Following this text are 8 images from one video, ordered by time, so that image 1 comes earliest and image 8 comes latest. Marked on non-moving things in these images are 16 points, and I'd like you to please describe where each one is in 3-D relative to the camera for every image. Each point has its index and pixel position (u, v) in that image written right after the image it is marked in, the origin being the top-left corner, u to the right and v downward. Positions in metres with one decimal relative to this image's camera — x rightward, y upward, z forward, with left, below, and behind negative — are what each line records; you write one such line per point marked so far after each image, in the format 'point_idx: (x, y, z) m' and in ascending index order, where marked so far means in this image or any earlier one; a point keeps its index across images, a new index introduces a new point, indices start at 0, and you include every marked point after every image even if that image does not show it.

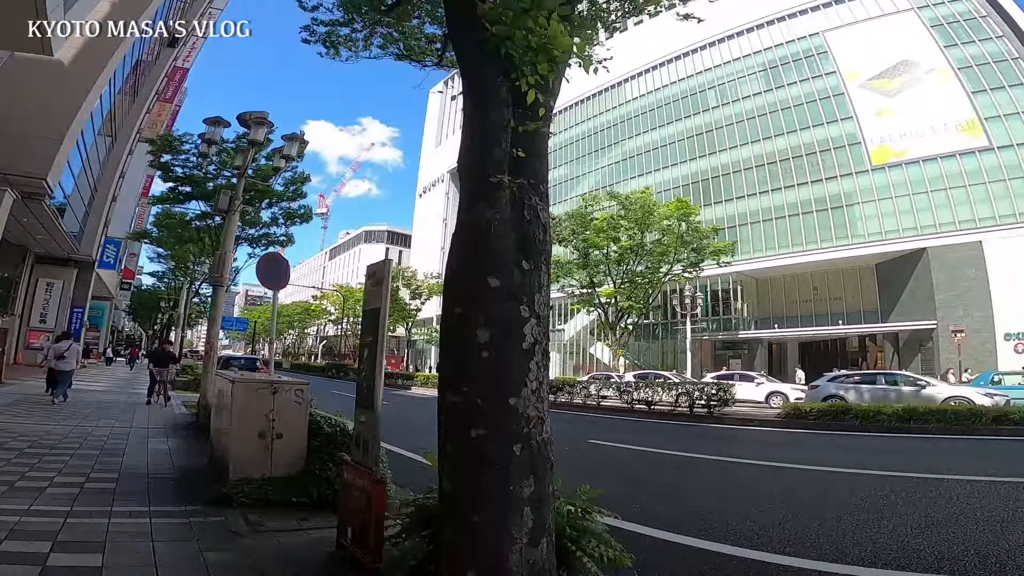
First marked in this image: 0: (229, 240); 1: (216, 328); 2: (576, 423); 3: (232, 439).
0: (-5.3, +0.9, +10.4) m
1: (-5.5, -0.7, +10.1) m
2: (+1.7, -3.4, +13.6) m
3: (-2.3, -1.2, +4.5) m
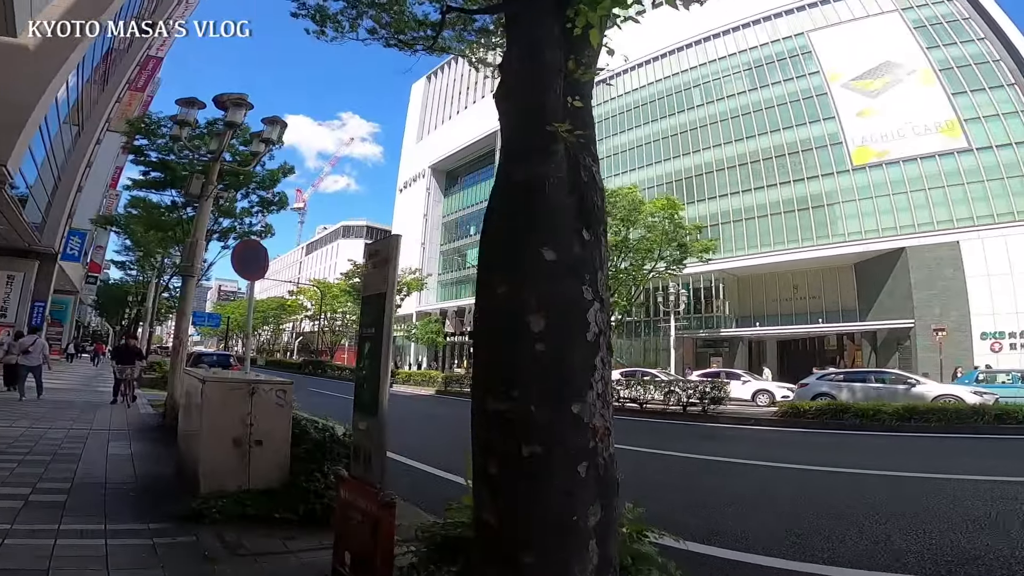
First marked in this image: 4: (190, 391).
0: (-5.4, +1.1, +9.7) m
1: (-5.6, -0.5, +9.3) m
2: (+1.4, -3.3, +13.2) m
3: (-2.2, -1.1, +3.9) m
4: (-3.0, -1.0, +5.3) m
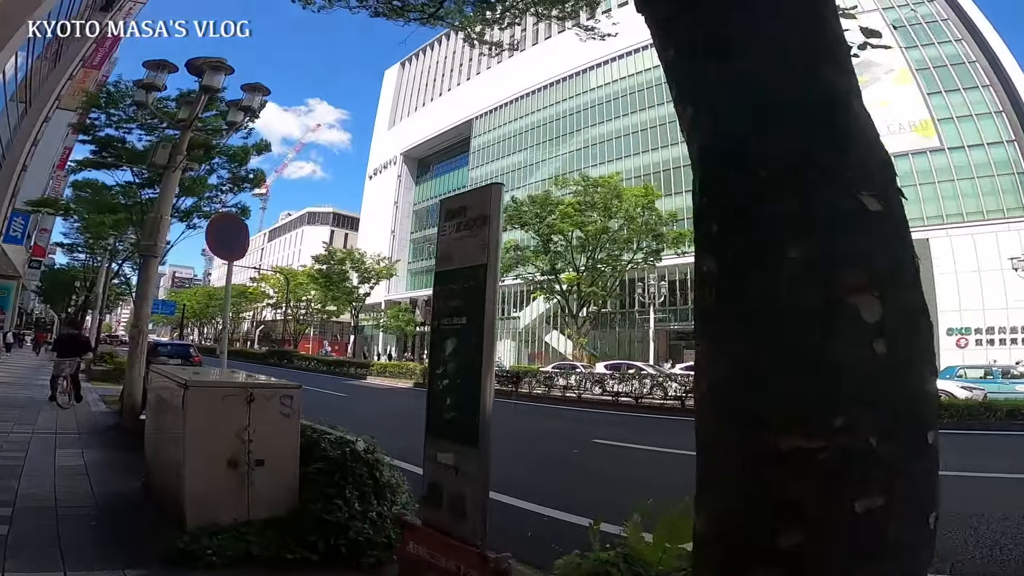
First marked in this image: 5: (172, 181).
0: (-5.3, +1.4, +8.6) m
1: (-5.5, -0.3, +8.3) m
2: (+1.3, -3.1, +12.6) m
3: (-1.8, -1.0, +3.0) m
4: (-2.7, -0.8, +4.4) m
5: (-5.3, +1.7, +8.7) m
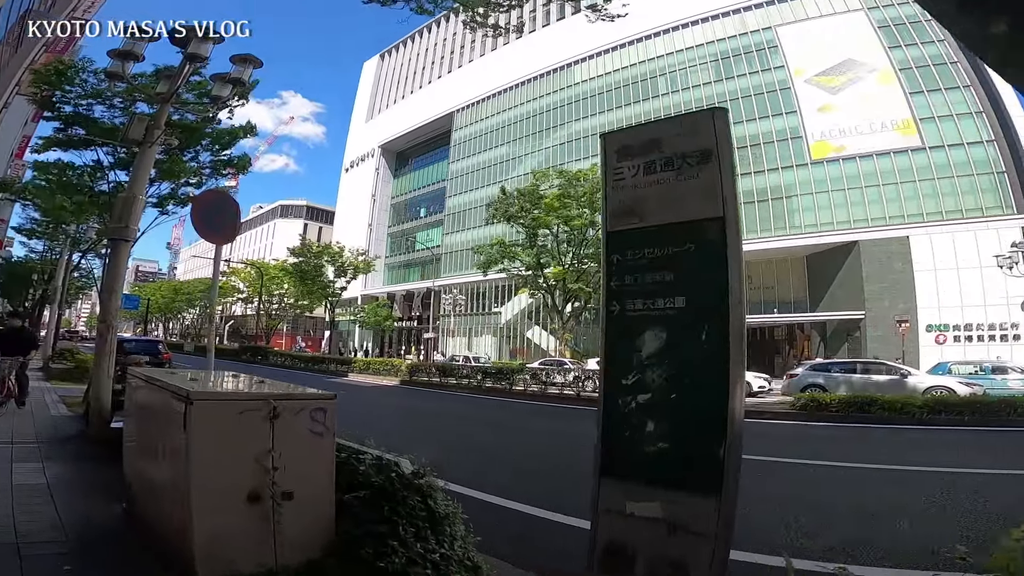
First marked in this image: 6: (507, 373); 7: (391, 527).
0: (-5.1, +1.5, +7.7) m
1: (-5.3, -0.1, +7.4) m
2: (+1.3, -2.9, +12.0) m
3: (-1.3, -0.9, +2.3) m
4: (-2.3, -0.7, +3.6) m
5: (-5.1, +1.8, +7.8) m
6: (-0.1, -2.9, +18.9) m
7: (-0.6, -1.1, +2.6) m
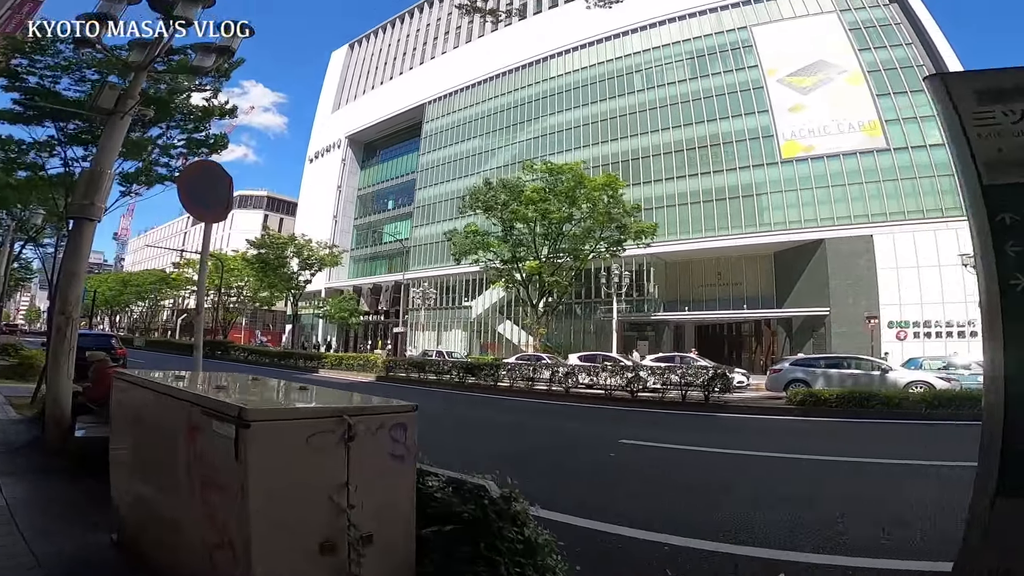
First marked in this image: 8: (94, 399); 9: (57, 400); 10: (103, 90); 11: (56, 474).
0: (-4.9, +1.6, +6.9) m
1: (-5.1, 0.0, +6.5) m
2: (+1.1, -2.8, +11.6) m
3: (-0.8, -0.8, +1.8) m
4: (-1.9, -0.6, +3.0) m
5: (-4.9, +2.0, +6.9) m
6: (-0.7, -2.7, +18.4) m
7: (-0.1, -1.0, +2.1) m
8: (-4.9, -1.4, +6.5) m
9: (-5.3, -1.3, +6.6) m
10: (-4.9, +2.4, +6.7) m
11: (-4.2, -1.7, +5.2) m
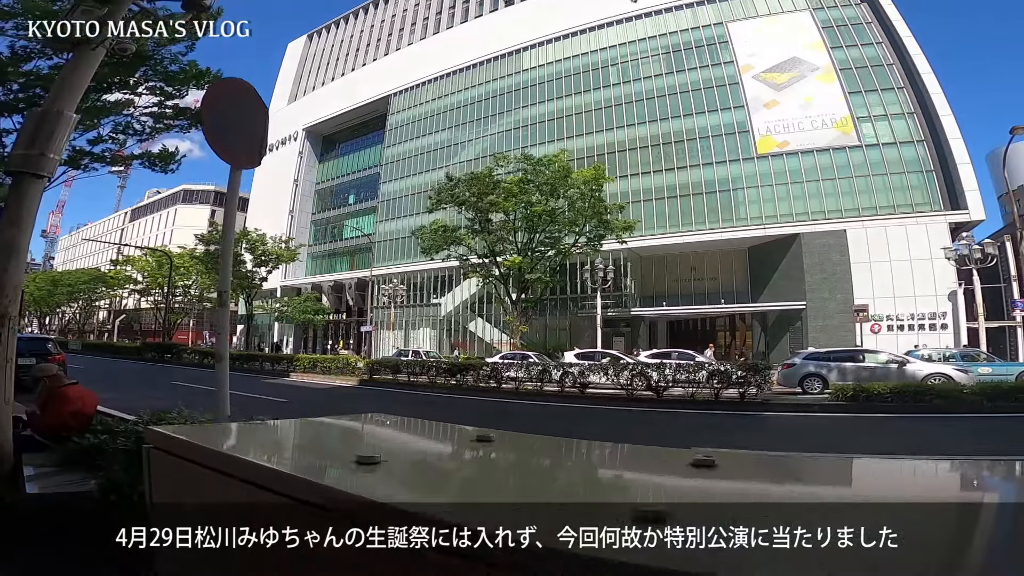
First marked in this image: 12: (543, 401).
0: (-4.1, +1.8, +5.2) m
1: (-4.3, +0.2, +4.9) m
2: (+1.5, -2.6, +10.4) m
3: (+0.4, -0.7, +0.5) m
4: (-0.8, -0.5, +1.6) m
5: (-4.1, +2.1, +5.3) m
6: (-0.8, -2.5, +17.1) m
7: (+1.1, -0.9, +0.8) m
8: (-4.0, -1.2, +4.8) m
9: (-4.5, -1.2, +4.9) m
10: (-4.1, +2.5, +5.0) m
11: (-3.3, -1.5, +3.6) m
12: (+0.8, -3.0, +14.6) m
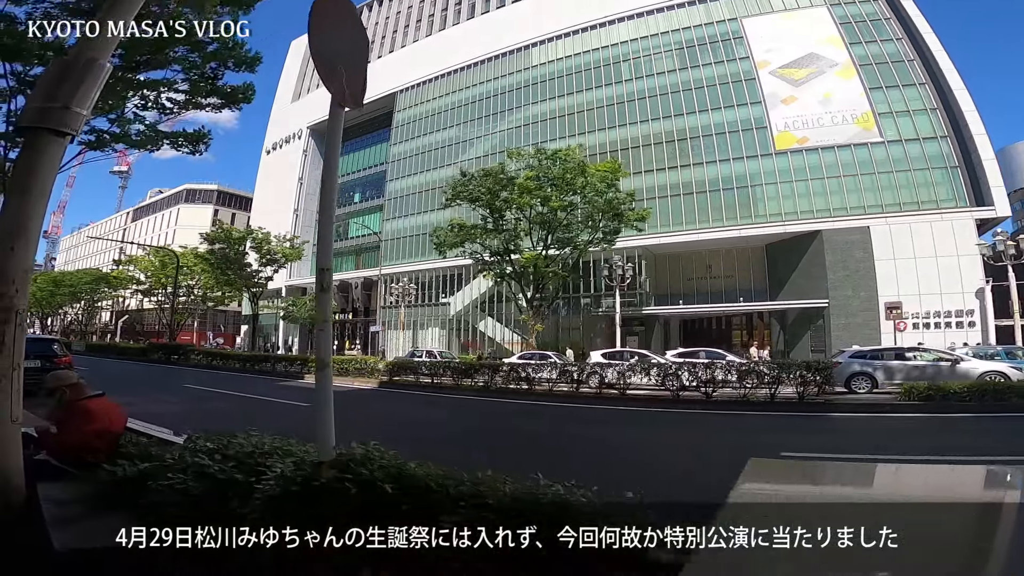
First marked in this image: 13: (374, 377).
0: (-3.4, +1.9, +4.5) m
1: (-3.5, +0.2, +4.1) m
2: (+2.3, -2.5, +9.6) m
3: (+1.1, -0.6, -0.3) m
4: (-0.1, -0.4, +0.8) m
5: (-3.4, +2.2, +4.5) m
6: (0.0, -2.4, +16.3) m
7: (+1.8, -0.8, 0.0) m
8: (-3.3, -1.2, +4.0) m
9: (-3.7, -1.1, +4.1) m
10: (-3.4, +2.6, +4.2) m
11: (-2.5, -1.5, +2.9) m
12: (+1.5, -2.9, +13.9) m
13: (-5.1, -3.1, +19.8) m
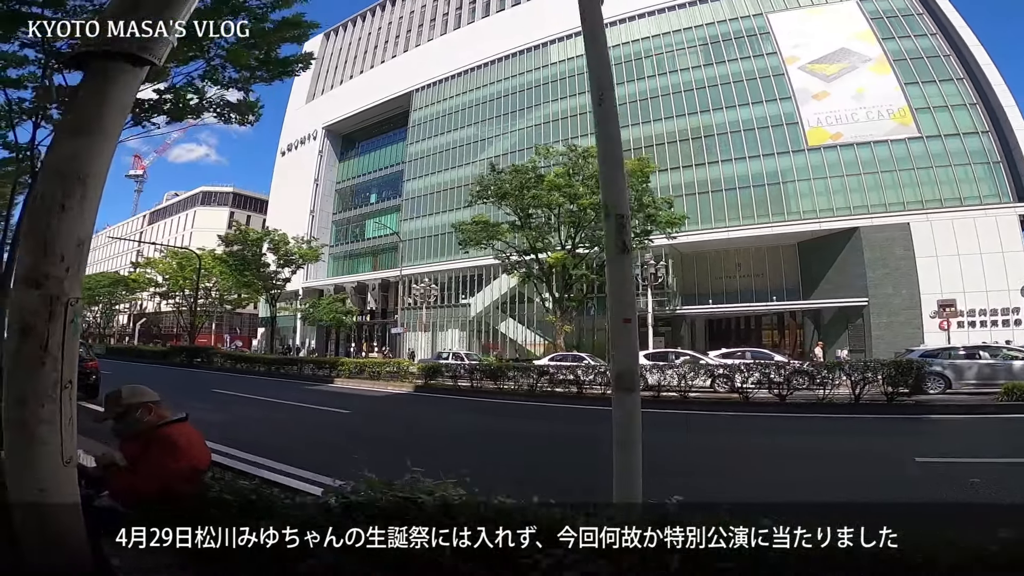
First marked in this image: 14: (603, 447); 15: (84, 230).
0: (-2.4, +1.9, +3.7) m
1: (-2.6, +0.3, +3.4) m
2: (+3.3, -2.5, +8.8) m
3: (+2.0, -0.5, -1.1) m
4: (+0.8, -0.3, 0.0) m
5: (-2.4, +2.2, +3.8) m
6: (+1.1, -2.4, +15.5) m
7: (+2.7, -0.7, -0.8) m
8: (-2.3, -1.1, +3.3) m
9: (-2.8, -1.1, +3.4) m
10: (-2.5, +2.6, +3.5) m
11: (-1.6, -1.4, +2.1) m
12: (+2.7, -2.8, +13.0) m
13: (-3.9, -3.1, +19.1) m
14: (+1.6, -2.5, +9.1) m
15: (-2.5, +0.2, +3.2) m
